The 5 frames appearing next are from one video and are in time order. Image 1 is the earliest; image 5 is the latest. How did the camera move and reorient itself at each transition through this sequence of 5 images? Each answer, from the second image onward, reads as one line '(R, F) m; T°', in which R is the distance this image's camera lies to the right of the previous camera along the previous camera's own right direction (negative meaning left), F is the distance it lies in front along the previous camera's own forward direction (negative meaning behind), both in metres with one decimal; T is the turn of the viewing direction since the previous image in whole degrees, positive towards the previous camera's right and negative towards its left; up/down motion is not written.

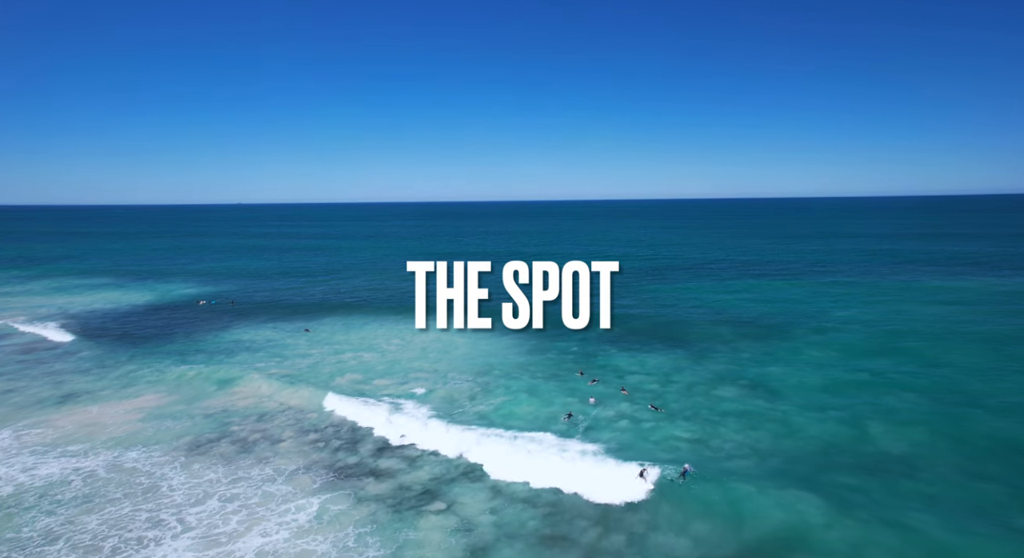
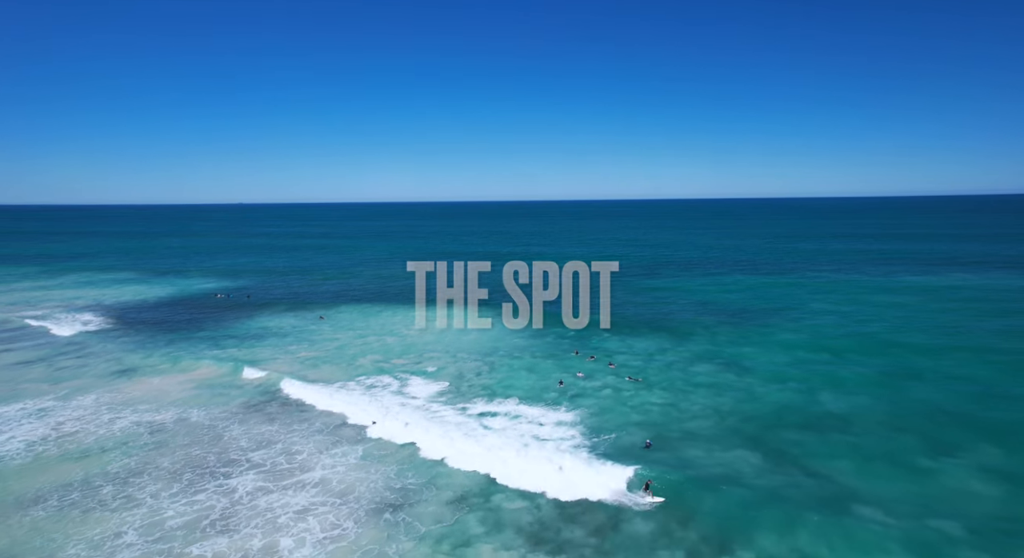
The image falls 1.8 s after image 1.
(-0.1, -4.4) m; 0°
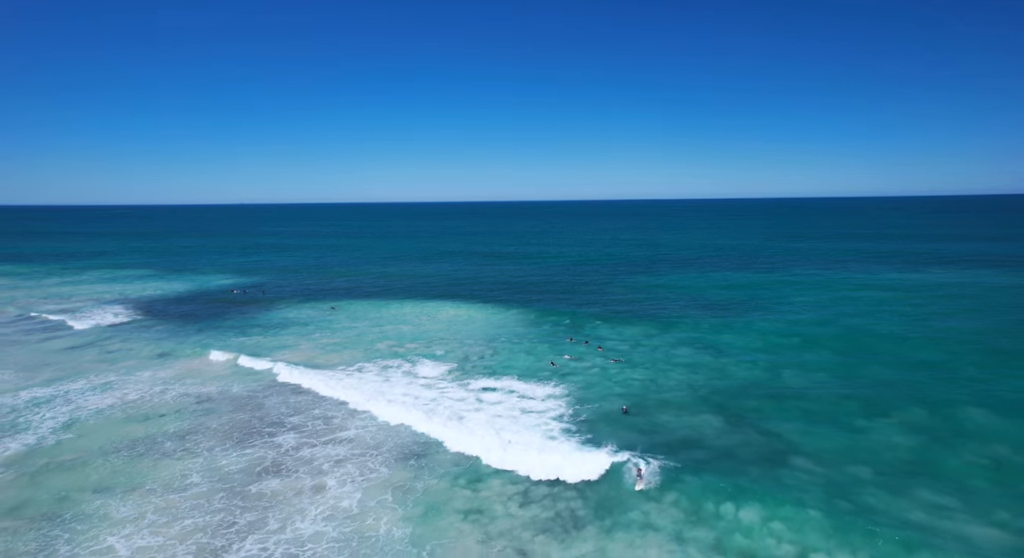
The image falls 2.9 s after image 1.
(+0.1, -4.0) m; 0°
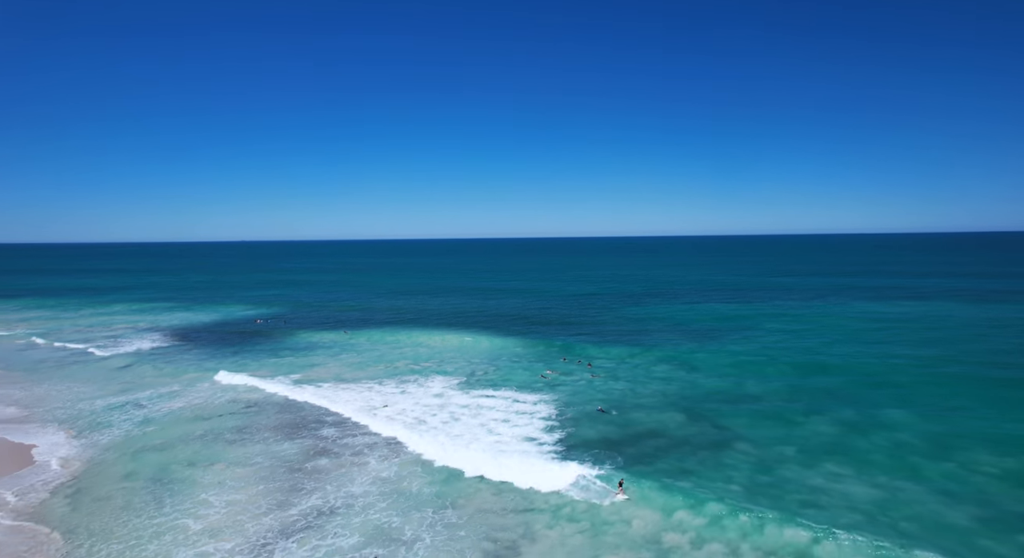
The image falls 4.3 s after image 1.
(+0.1, -6.2) m; 0°
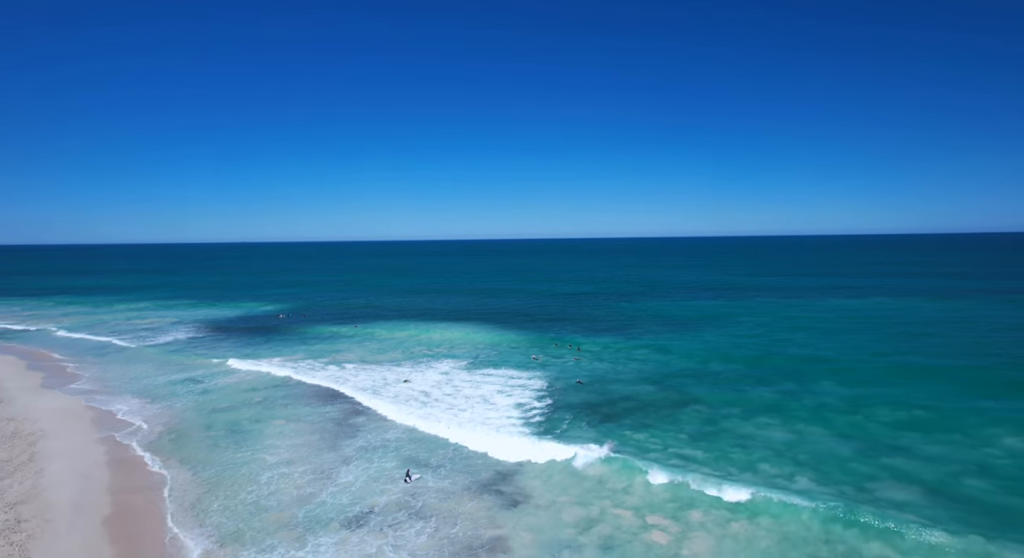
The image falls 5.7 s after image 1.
(-0.1, -6.8) m; 0°
